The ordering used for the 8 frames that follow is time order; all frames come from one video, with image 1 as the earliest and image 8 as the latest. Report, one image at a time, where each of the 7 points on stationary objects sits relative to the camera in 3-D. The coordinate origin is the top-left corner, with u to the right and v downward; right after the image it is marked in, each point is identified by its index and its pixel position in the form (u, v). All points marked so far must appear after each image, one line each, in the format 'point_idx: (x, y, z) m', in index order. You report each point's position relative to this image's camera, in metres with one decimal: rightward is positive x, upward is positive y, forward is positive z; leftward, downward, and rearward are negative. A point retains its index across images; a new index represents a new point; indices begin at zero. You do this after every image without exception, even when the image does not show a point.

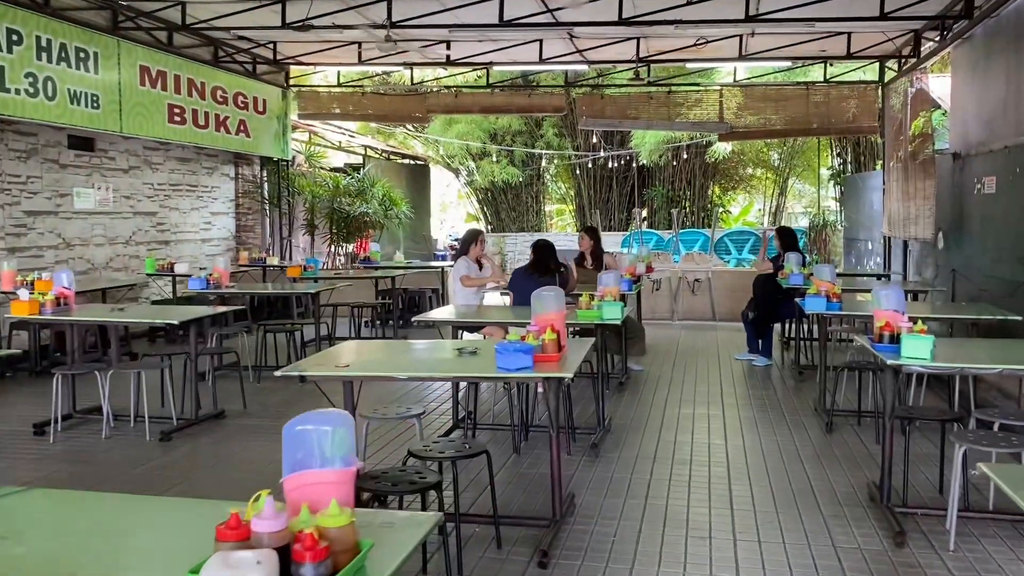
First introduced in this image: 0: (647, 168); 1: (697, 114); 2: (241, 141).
0: (+2.5, +2.3, +16.6) m
1: (+2.4, +2.2, +11.0) m
2: (-3.3, +1.8, +10.7) m
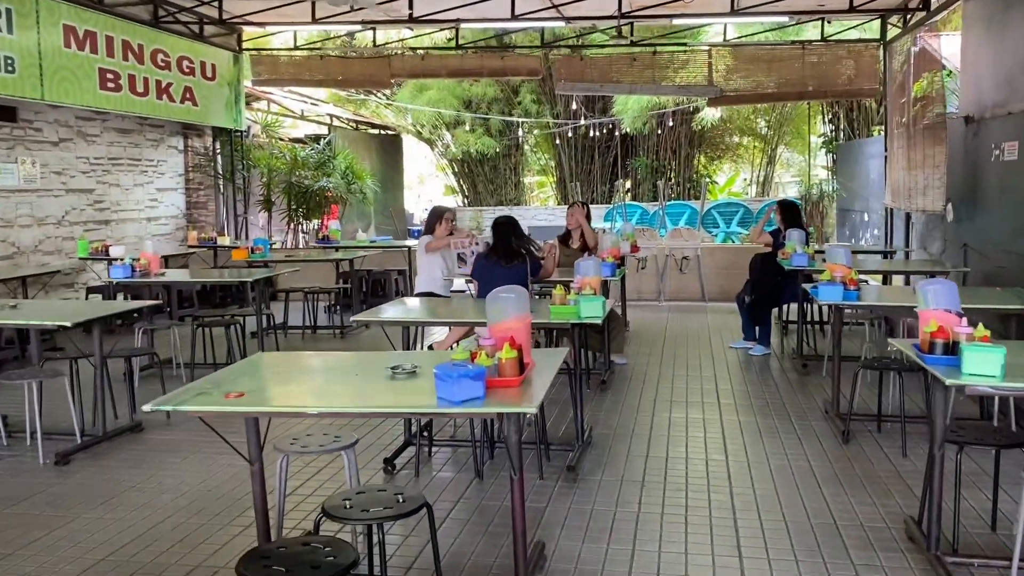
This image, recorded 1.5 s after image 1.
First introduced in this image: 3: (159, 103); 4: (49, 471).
0: (+2.1, +2.7, +15.8) m
1: (+2.0, +2.5, +10.2) m
2: (-3.6, +2.0, +9.8) m
3: (-3.7, +2.0, +9.3) m
4: (-2.2, -0.9, +4.1) m
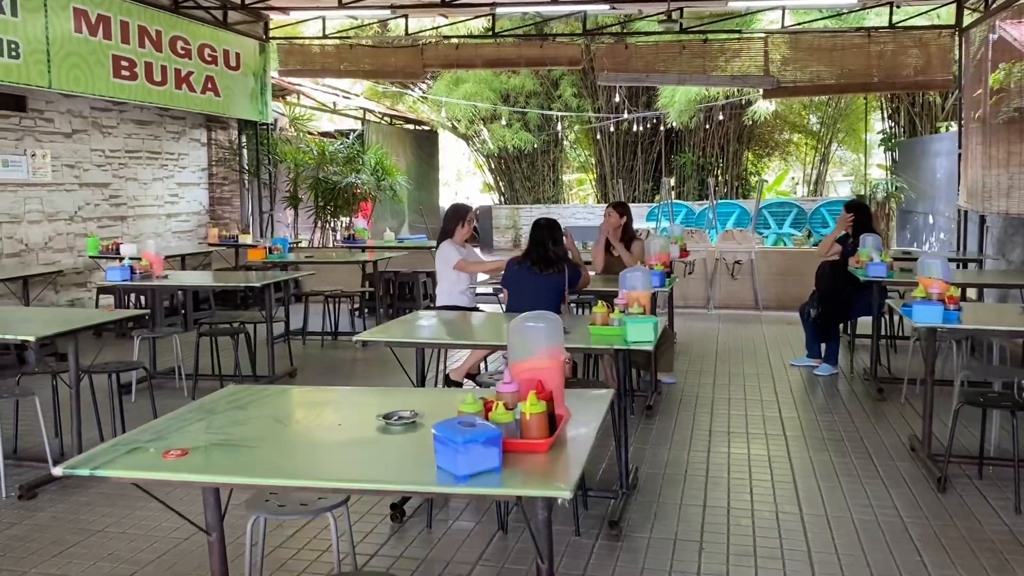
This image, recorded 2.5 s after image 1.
0: (+2.8, +2.7, +15.0) m
1: (+2.5, +2.4, +9.5) m
2: (-3.2, +2.0, +9.3) m
3: (-3.3, +2.0, +8.8) m
4: (-2.0, -0.9, +3.6) m
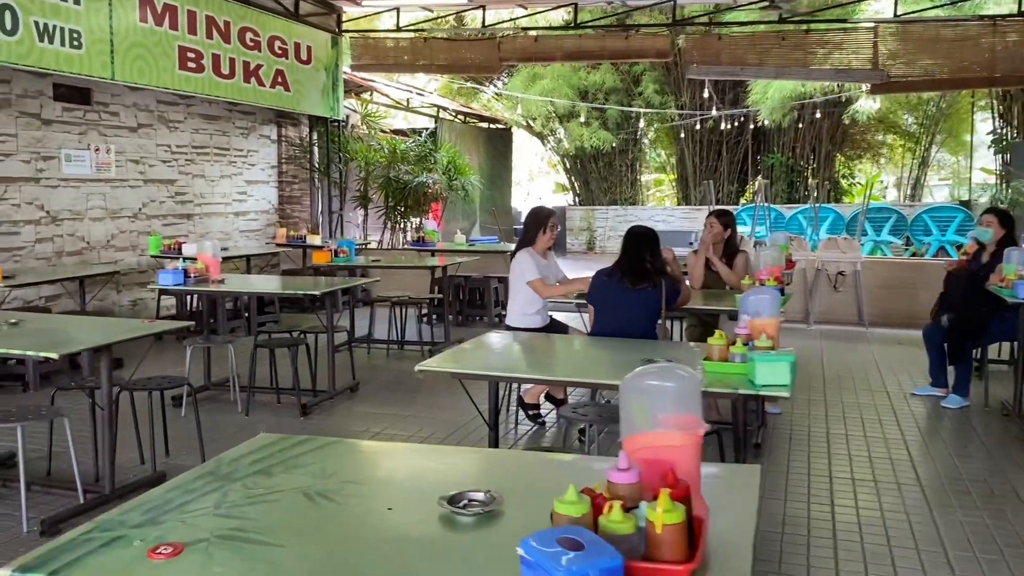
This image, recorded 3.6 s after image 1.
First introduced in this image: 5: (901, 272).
0: (+4.0, +2.5, +14.2) m
1: (+3.3, +2.3, +8.7) m
2: (-2.4, +2.0, +9.0) m
3: (-2.6, +1.9, +8.5) m
4: (-1.7, -0.9, +3.2) m
5: (+3.5, +0.1, +7.8) m
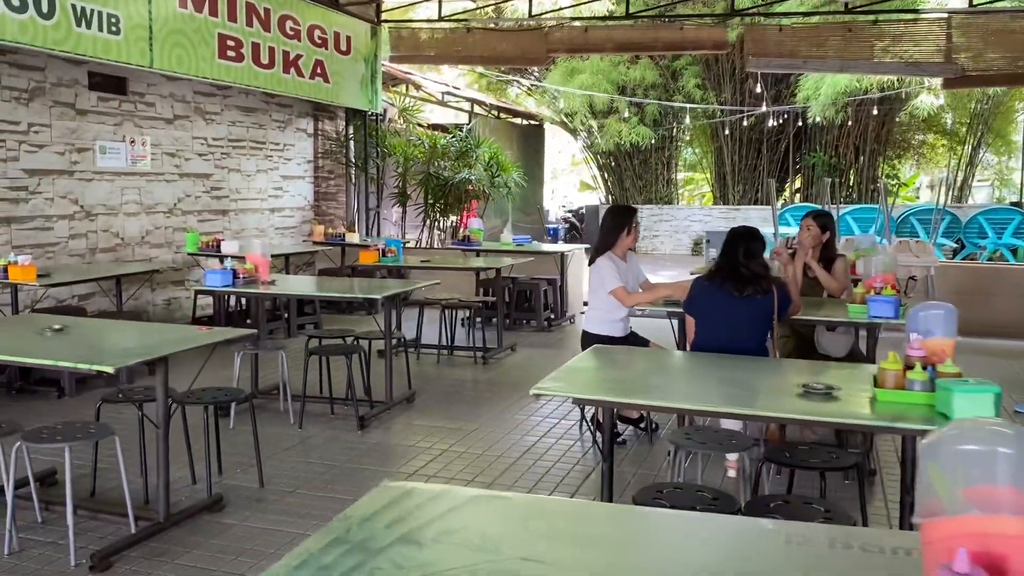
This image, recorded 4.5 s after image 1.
0: (+4.6, +2.5, +13.7) m
1: (+3.8, +2.2, +8.2) m
2: (-1.9, +2.0, +8.6) m
3: (-2.1, +1.9, +8.1) m
4: (-1.4, -0.9, +2.8) m
5: (+3.9, +0.1, +7.4) m
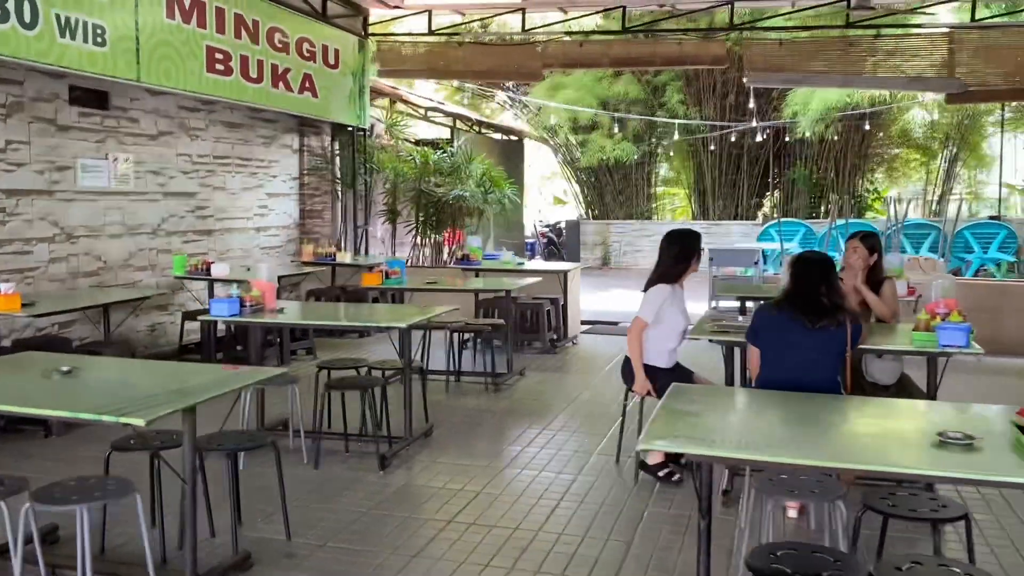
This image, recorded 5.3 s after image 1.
0: (+4.3, +2.2, +13.7) m
1: (+3.7, +2.1, +8.2) m
2: (-1.9, +1.8, +8.3) m
3: (-2.1, +1.7, +7.8) m
4: (-1.2, -1.0, +2.5) m
5: (+3.9, -0.1, +7.3) m
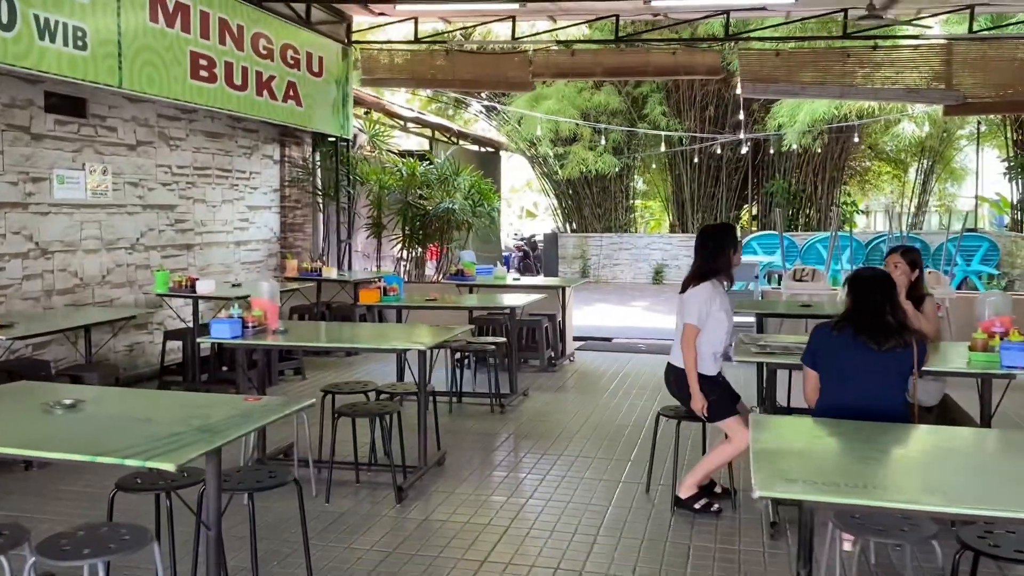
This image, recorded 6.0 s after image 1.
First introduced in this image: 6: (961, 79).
0: (+4.0, +2.0, +13.7) m
1: (+3.7, +1.9, +8.1) m
2: (-2.0, +1.6, +8.0) m
3: (-2.1, +1.6, +7.5) m
4: (-1.0, -1.1, +2.1) m
5: (+3.9, -0.2, +7.2) m
6: (+4.1, +1.9, +8.1) m
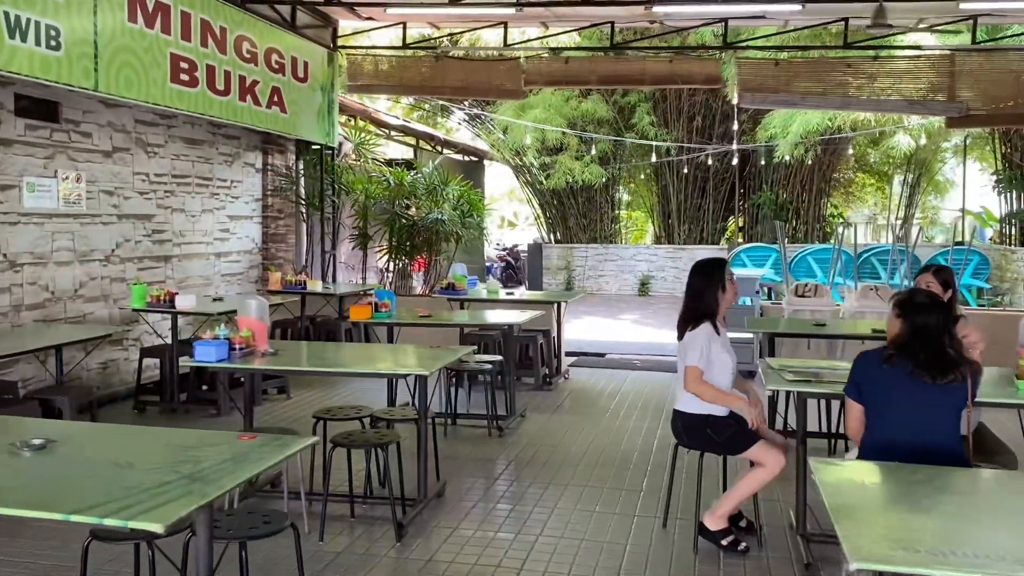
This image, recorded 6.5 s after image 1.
0: (+3.8, +1.8, +13.5) m
1: (+3.6, +1.8, +7.9) m
2: (-2.1, +1.5, +7.7) m
3: (-2.2, +1.5, +7.1) m
4: (-0.9, -1.2, +1.8) m
5: (+3.9, -0.3, +7.0) m
6: (+4.1, +1.8, +7.9) m
